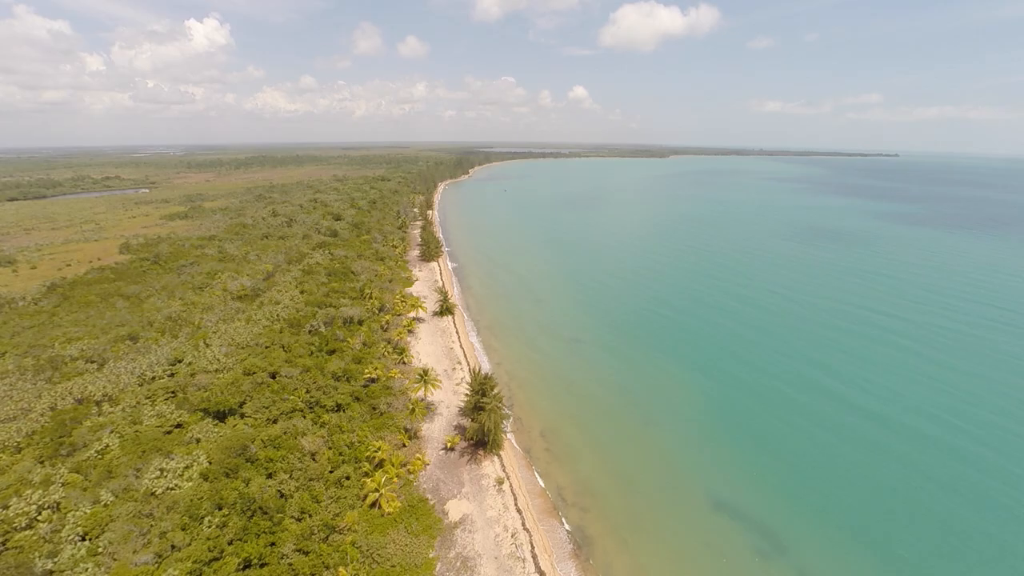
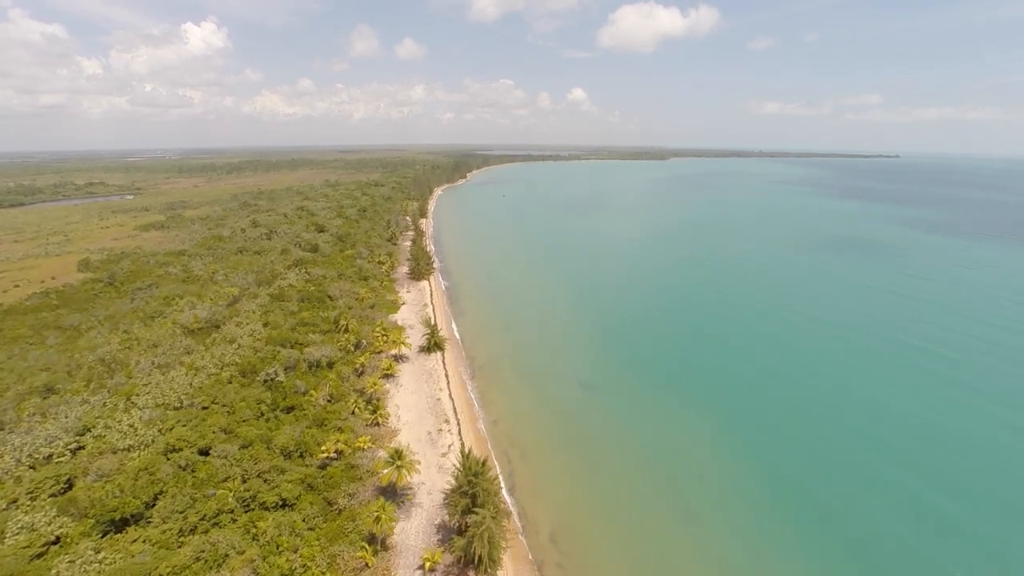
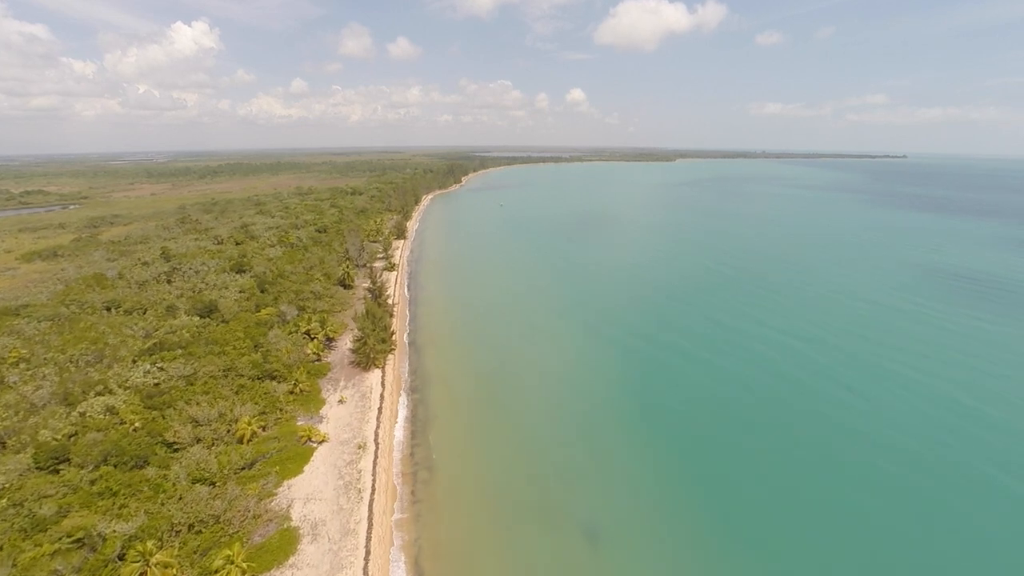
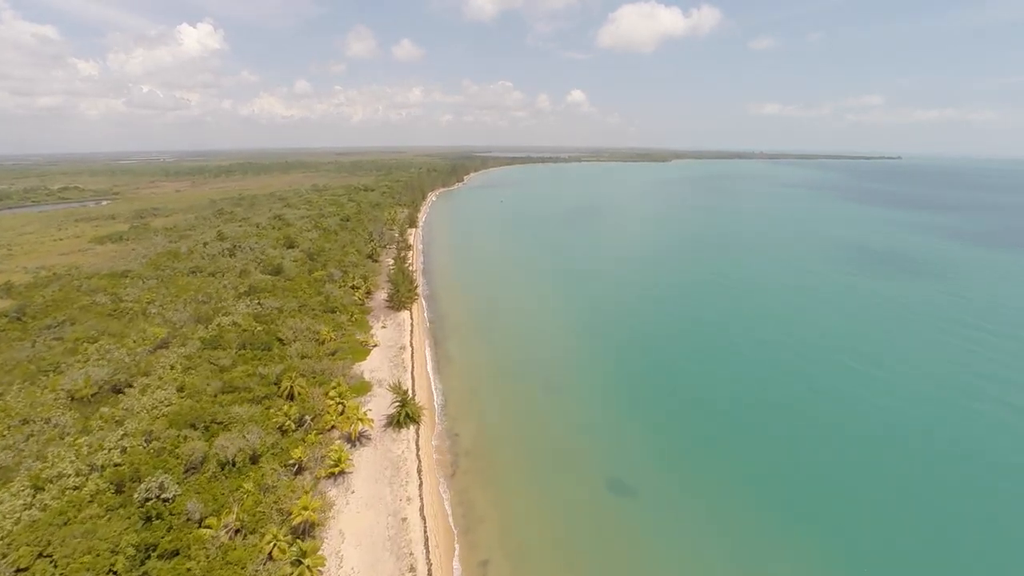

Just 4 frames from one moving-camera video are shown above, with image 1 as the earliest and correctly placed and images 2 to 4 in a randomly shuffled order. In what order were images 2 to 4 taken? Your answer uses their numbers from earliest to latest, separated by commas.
2, 4, 3
